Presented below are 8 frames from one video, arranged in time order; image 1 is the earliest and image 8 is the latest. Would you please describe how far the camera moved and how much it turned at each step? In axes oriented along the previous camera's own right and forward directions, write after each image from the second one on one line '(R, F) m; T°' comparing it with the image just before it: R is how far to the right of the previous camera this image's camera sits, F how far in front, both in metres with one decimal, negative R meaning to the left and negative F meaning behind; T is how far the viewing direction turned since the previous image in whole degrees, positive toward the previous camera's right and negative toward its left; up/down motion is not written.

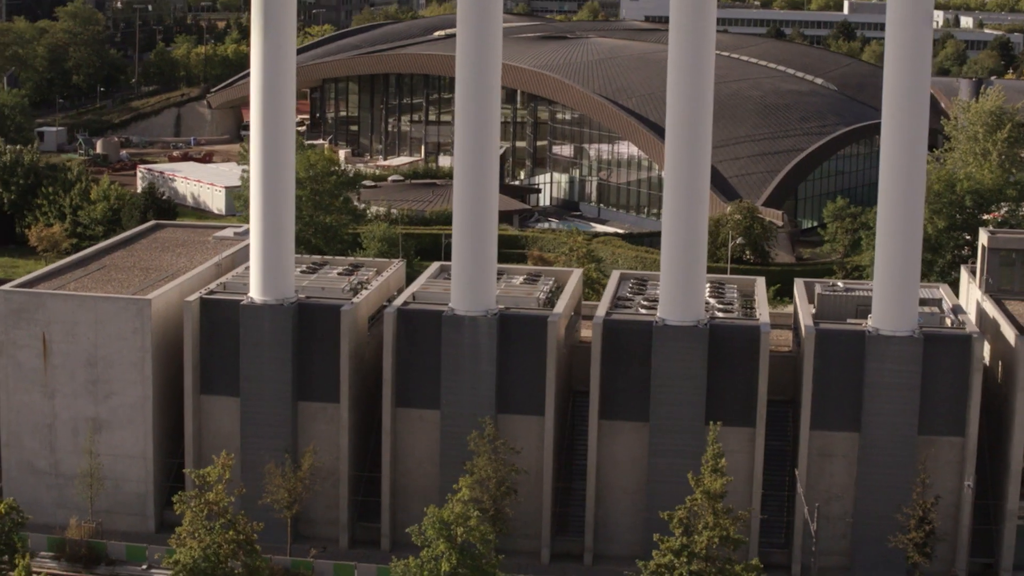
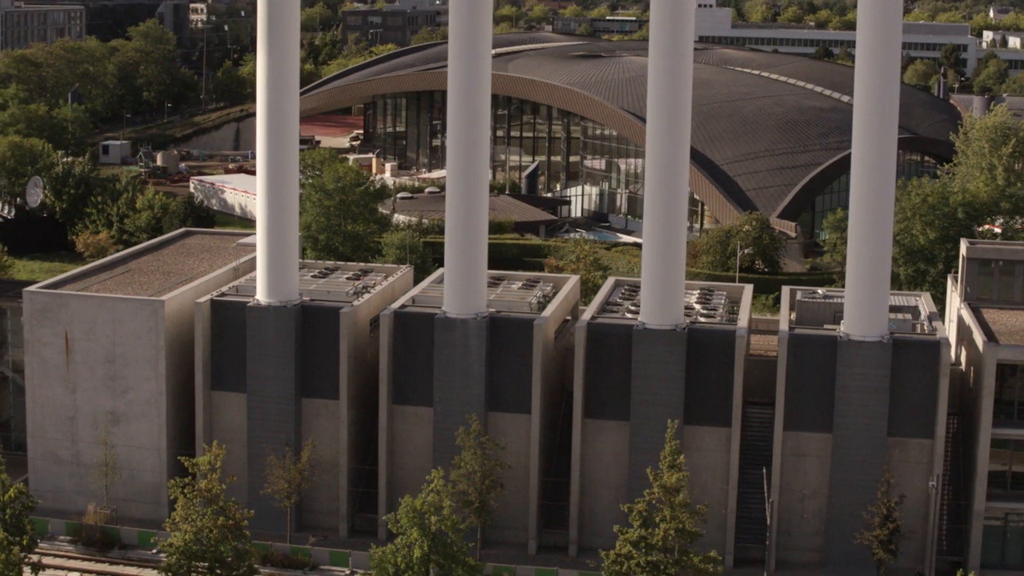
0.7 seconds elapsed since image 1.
(+2.6, -1.7) m; -4°
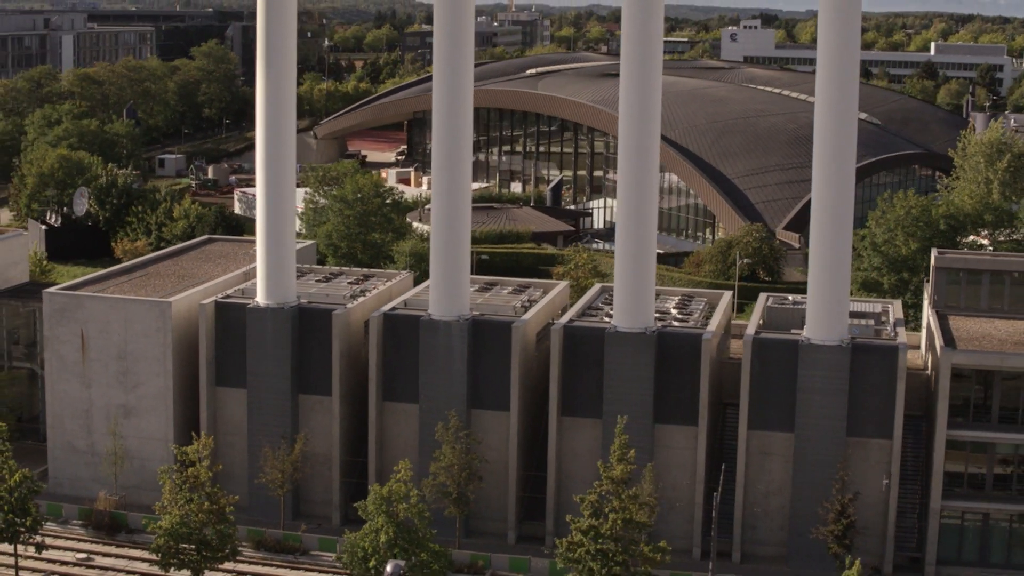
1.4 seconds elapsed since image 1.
(+2.9, -1.9) m; -4°
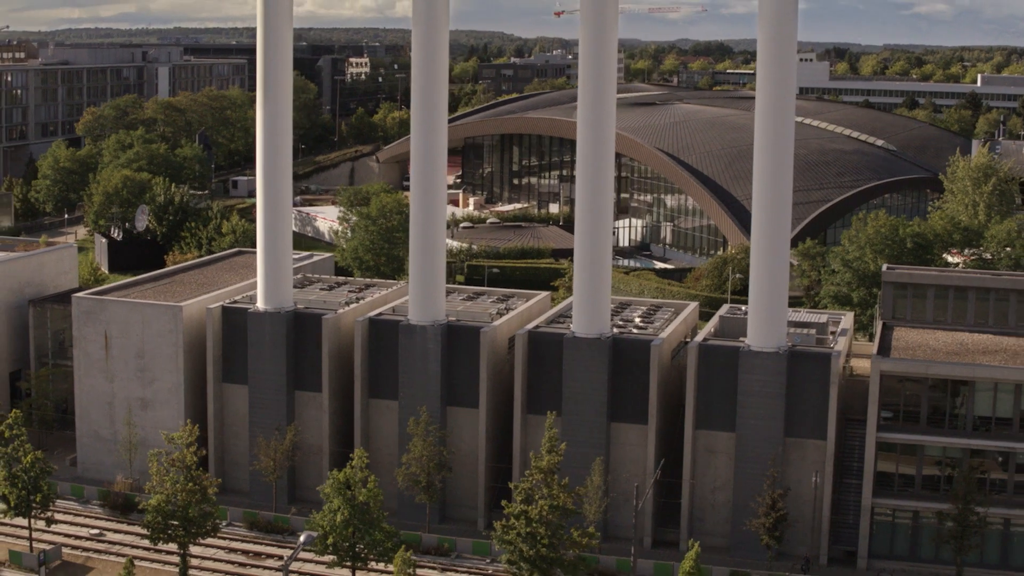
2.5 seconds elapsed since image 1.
(+4.6, -3.1) m; -6°
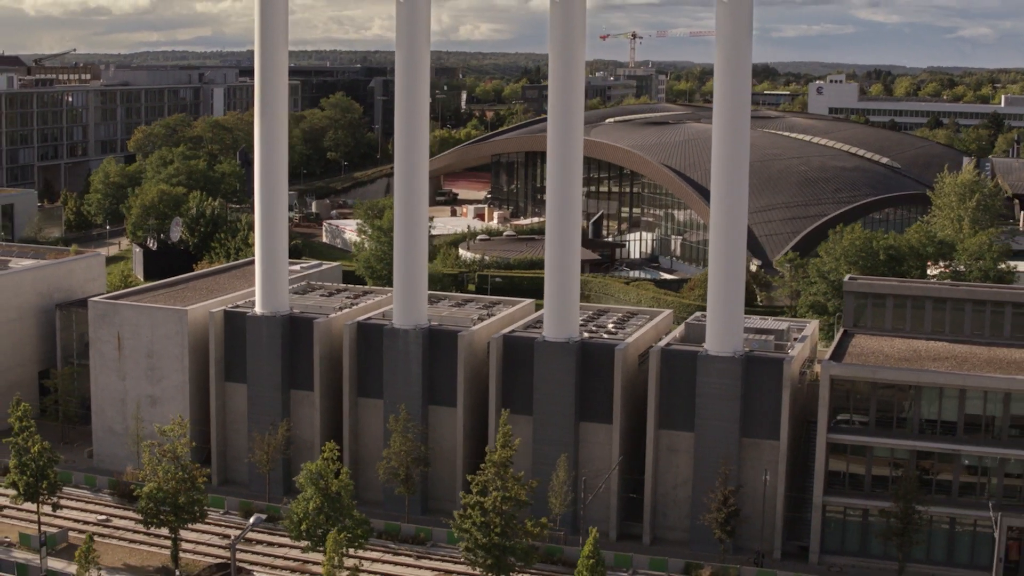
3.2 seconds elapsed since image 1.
(+3.3, -2.4) m; -4°
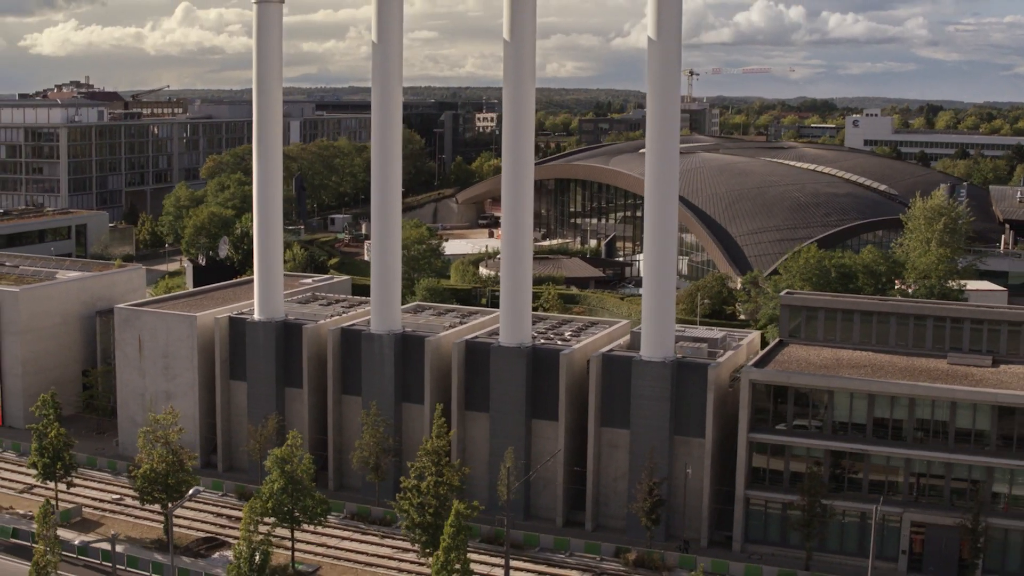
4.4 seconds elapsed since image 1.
(+5.8, -4.4) m; -6°
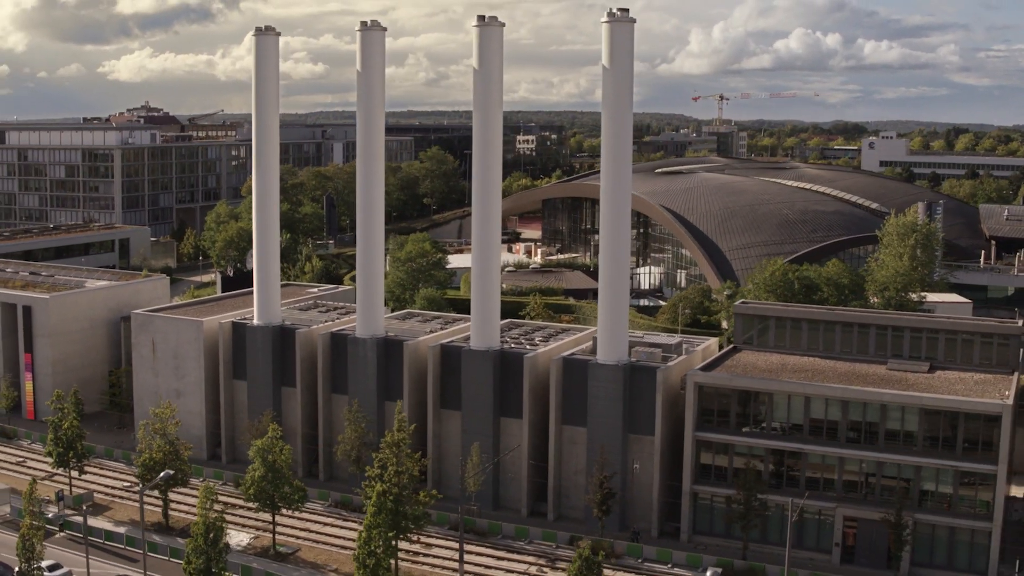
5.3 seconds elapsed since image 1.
(+4.3, -3.6) m; -4°
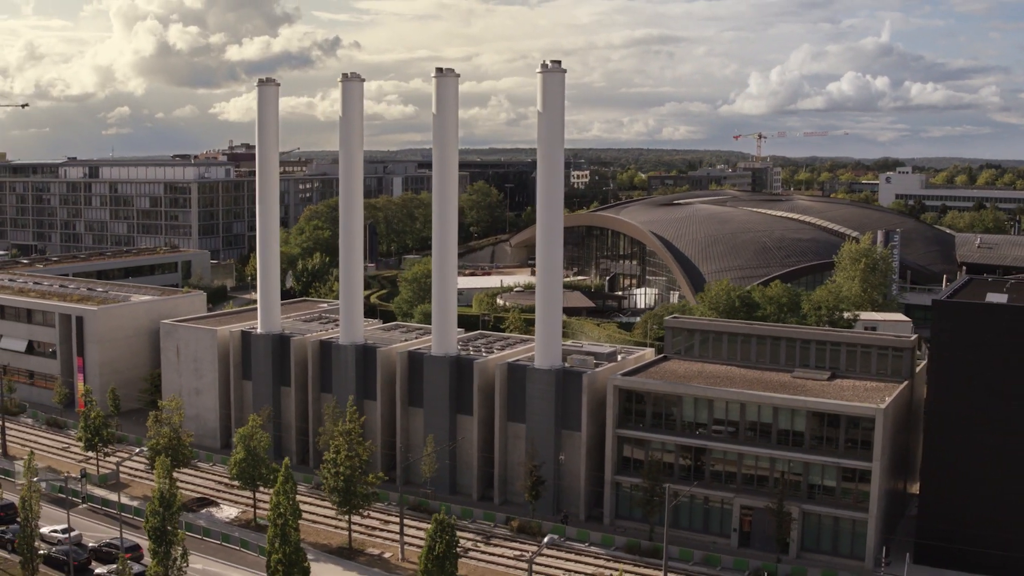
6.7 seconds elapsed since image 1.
(+7.9, -6.6) m; -7°
